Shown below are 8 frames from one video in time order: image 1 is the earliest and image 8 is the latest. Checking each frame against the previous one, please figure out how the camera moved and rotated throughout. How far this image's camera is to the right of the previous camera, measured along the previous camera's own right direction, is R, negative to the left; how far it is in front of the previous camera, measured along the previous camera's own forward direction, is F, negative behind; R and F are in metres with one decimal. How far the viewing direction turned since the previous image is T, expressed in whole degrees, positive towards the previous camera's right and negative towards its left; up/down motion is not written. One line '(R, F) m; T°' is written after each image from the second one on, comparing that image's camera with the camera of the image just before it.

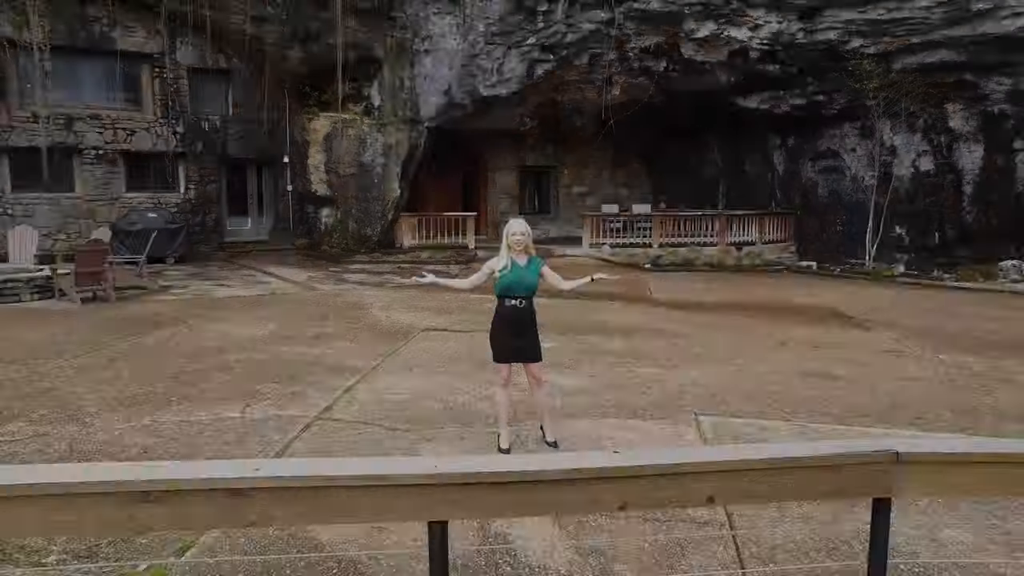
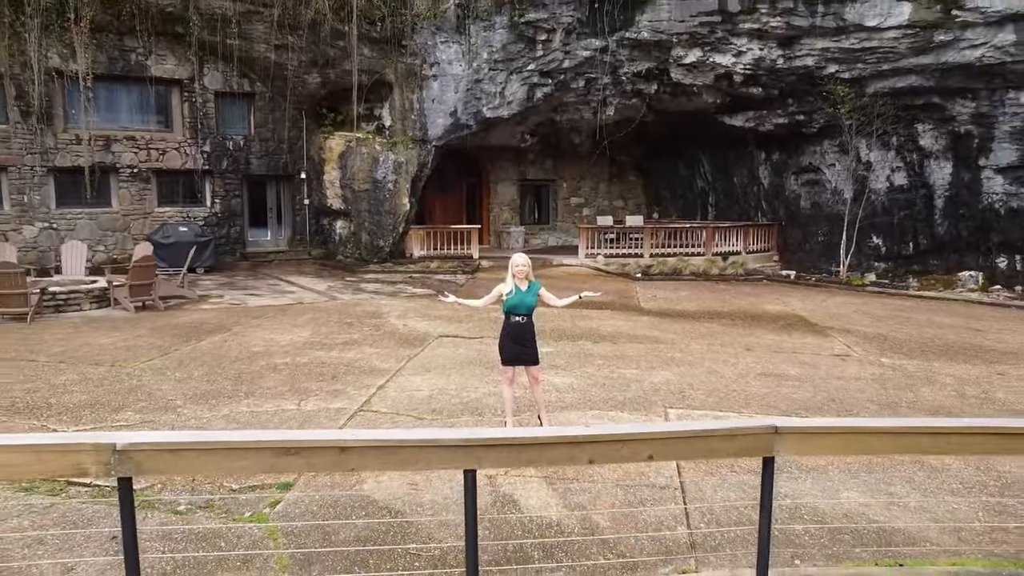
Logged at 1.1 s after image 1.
(0.0, -1.0) m; 0°
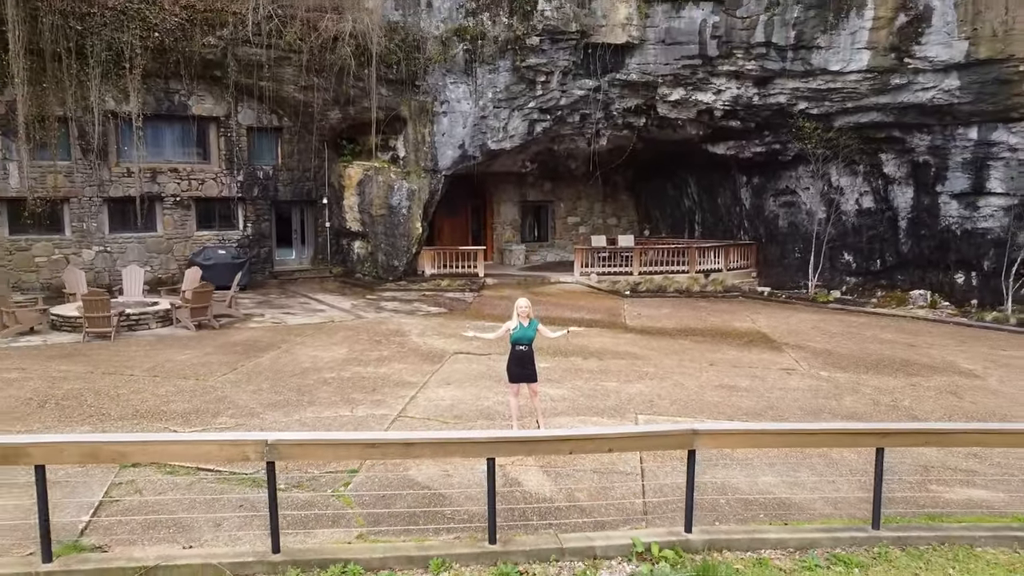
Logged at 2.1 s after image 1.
(-0.1, -1.4) m; 0°
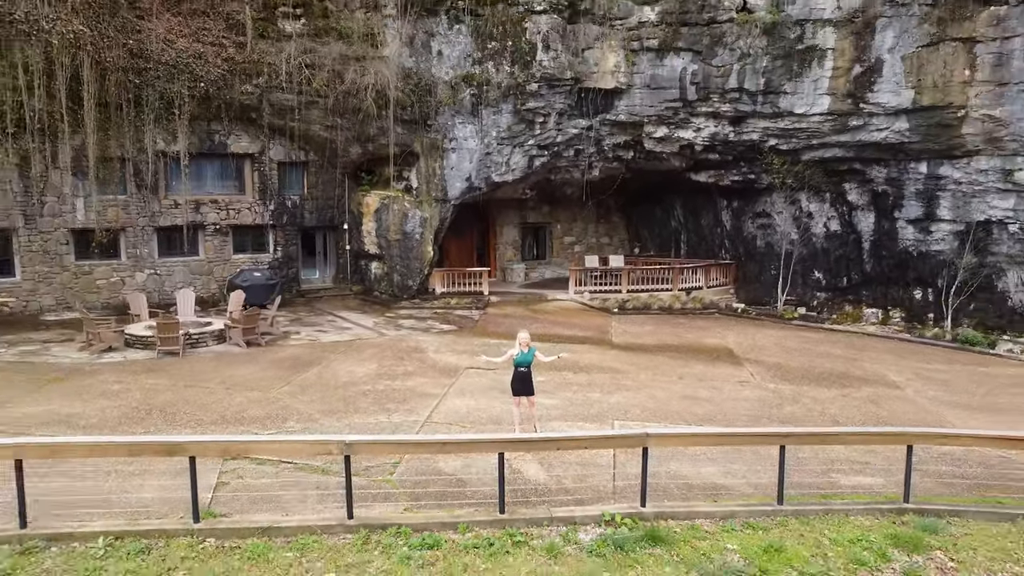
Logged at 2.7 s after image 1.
(-0.1, -1.7) m; 0°
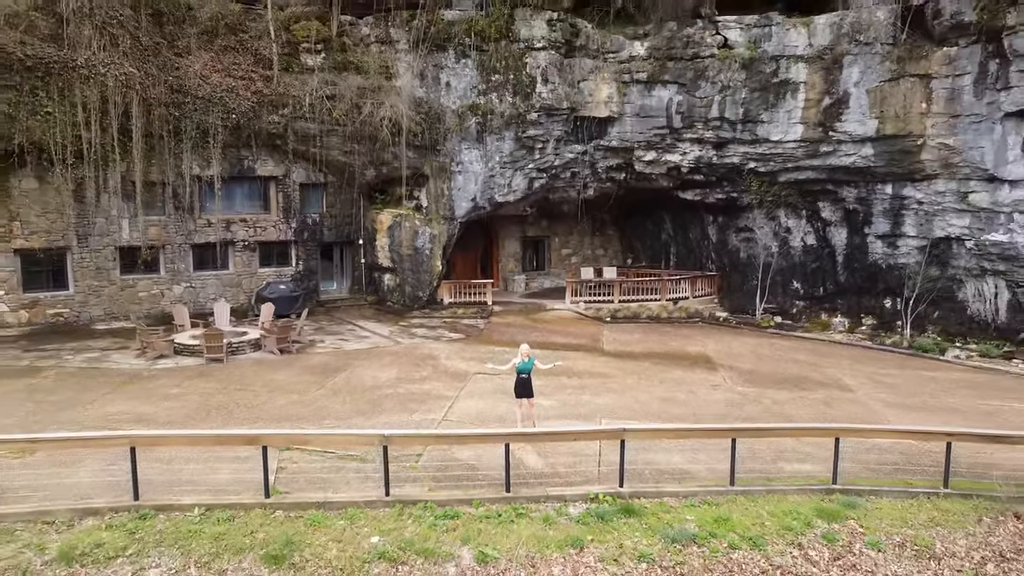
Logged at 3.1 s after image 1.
(-0.1, -1.5) m; 0°
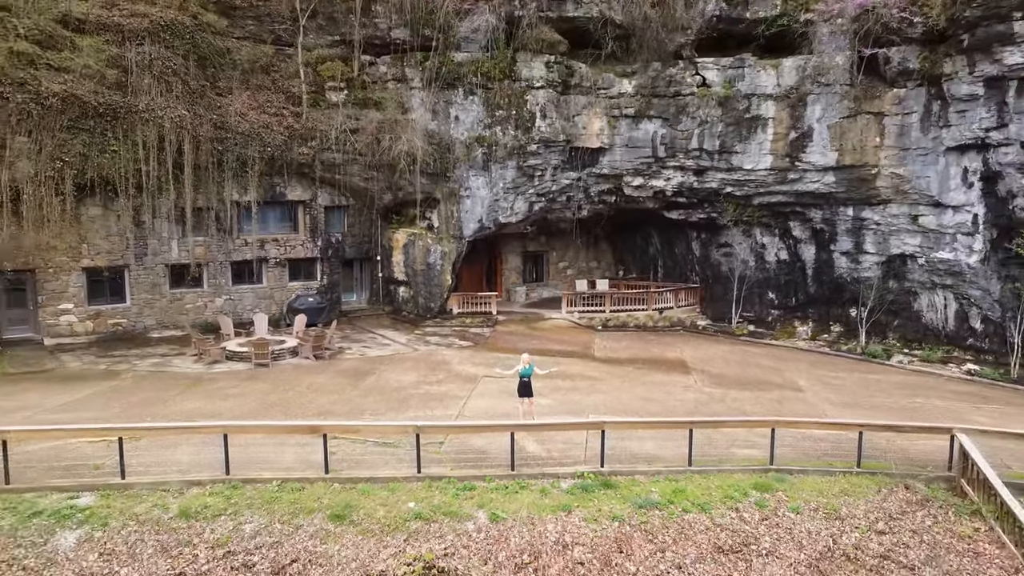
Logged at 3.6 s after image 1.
(-0.1, -2.1) m; 0°
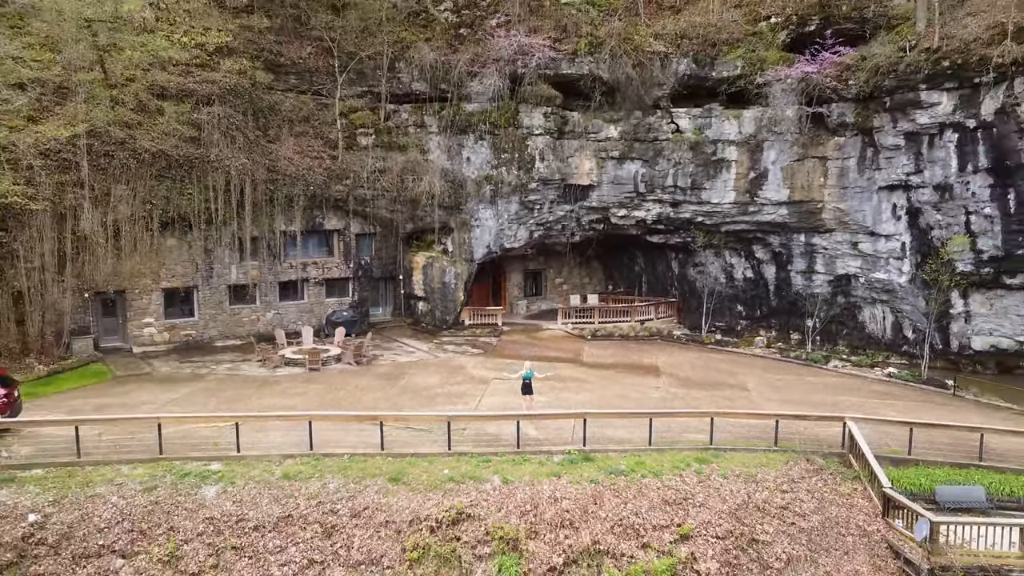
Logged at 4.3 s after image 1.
(-0.2, -3.3) m; 0°
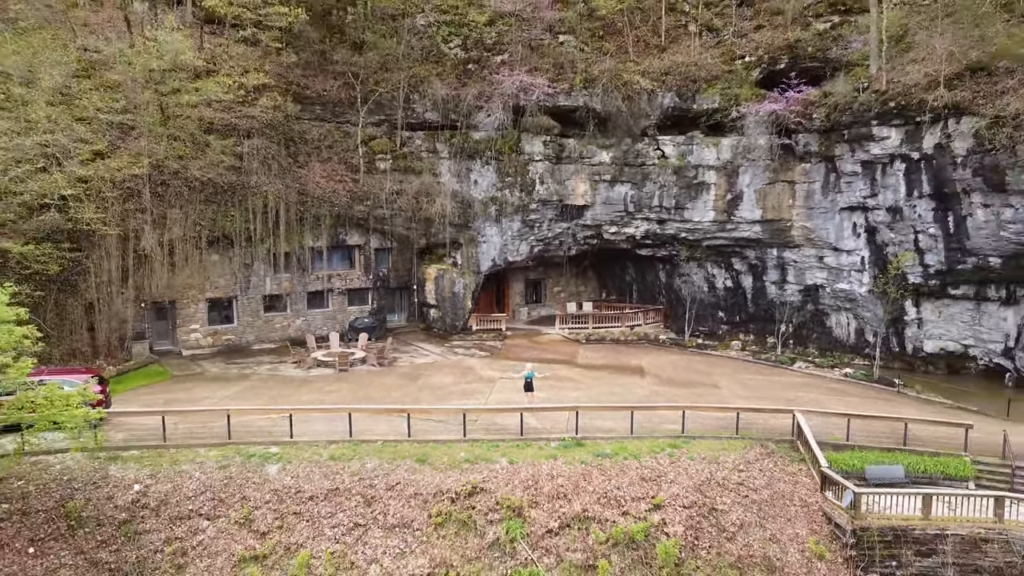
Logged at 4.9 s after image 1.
(-0.1, -2.6) m; 0°
